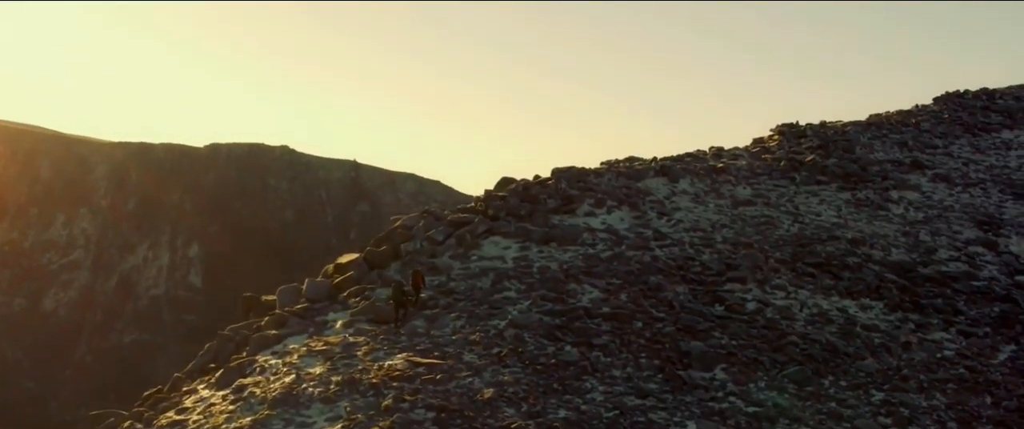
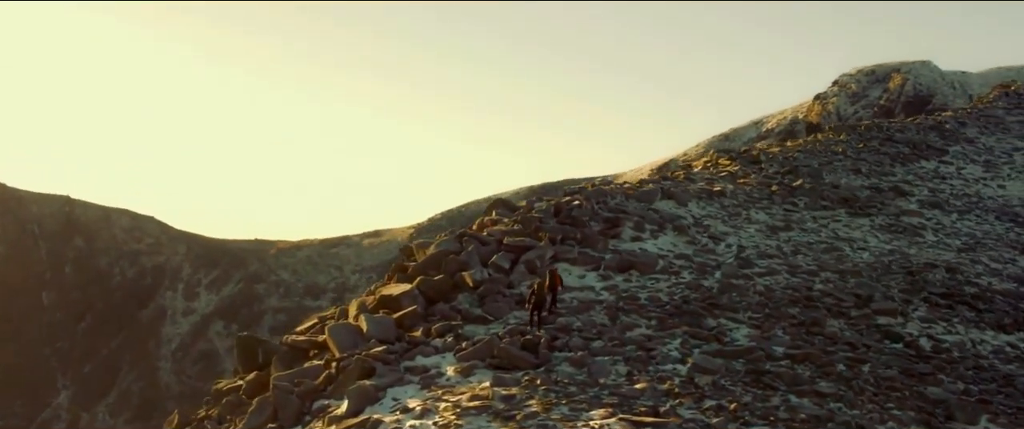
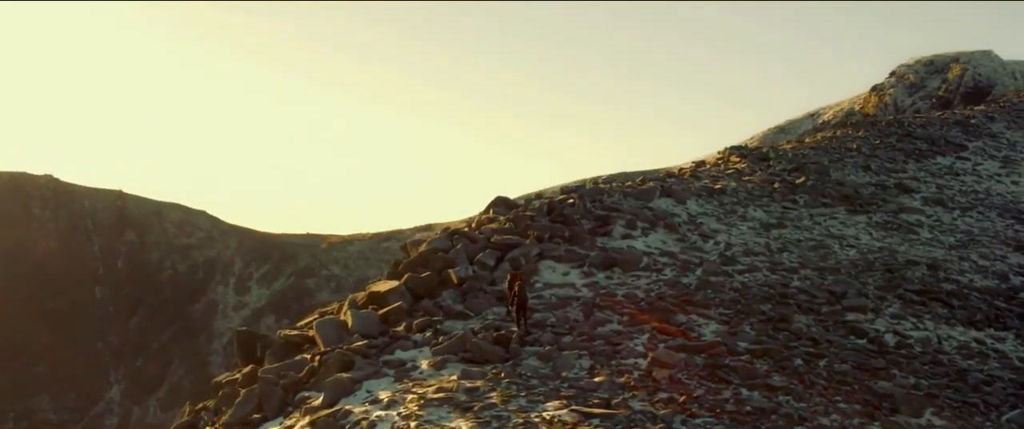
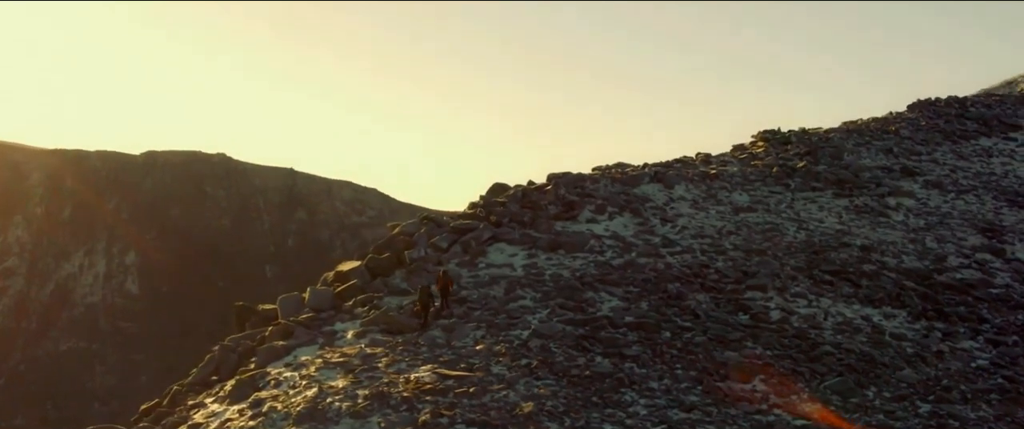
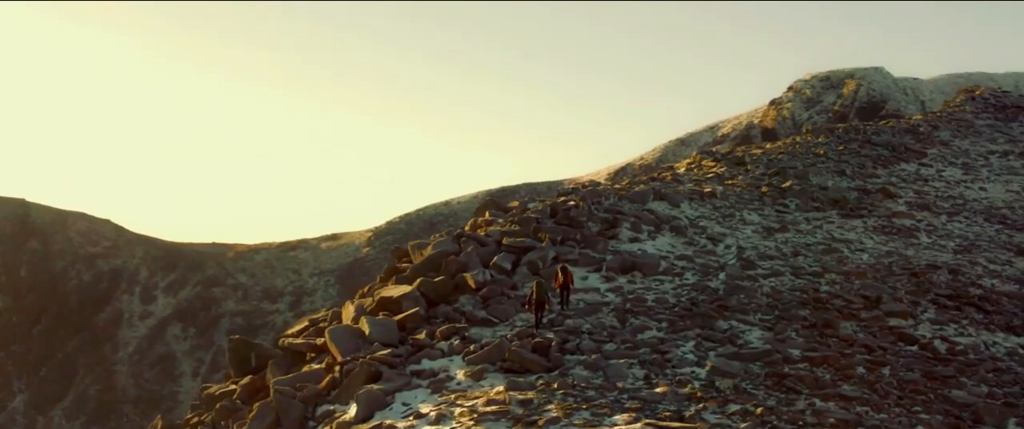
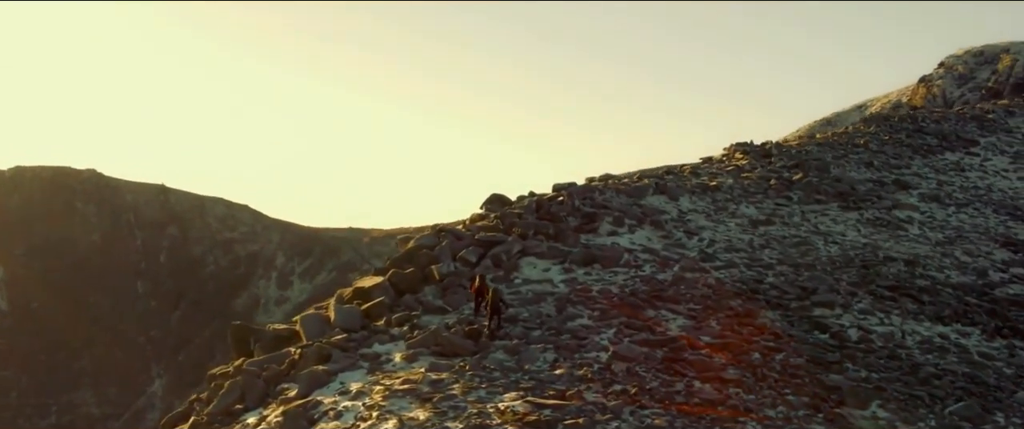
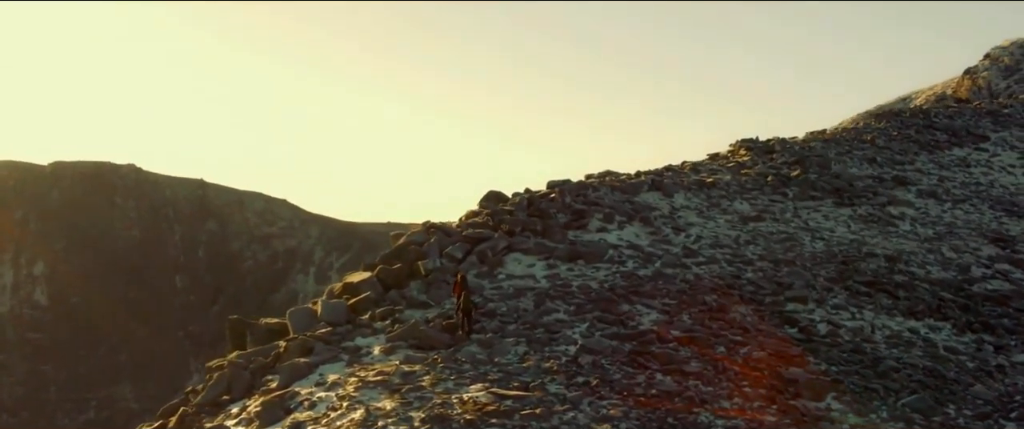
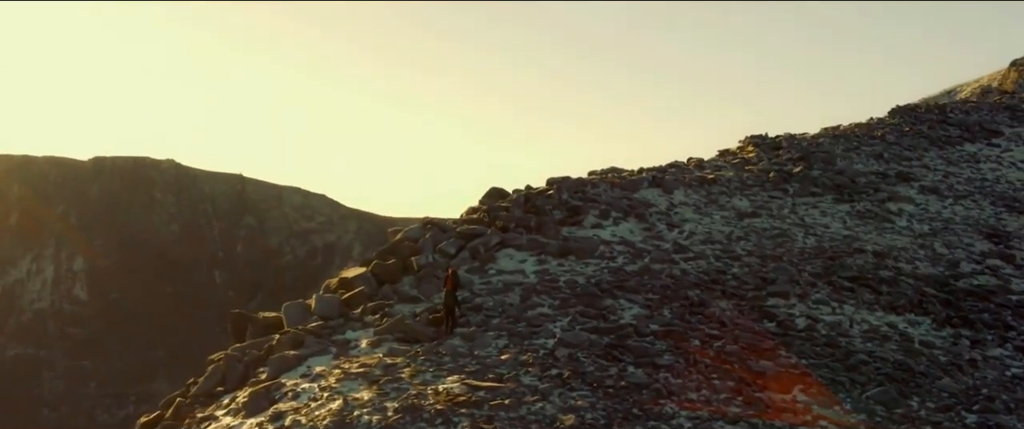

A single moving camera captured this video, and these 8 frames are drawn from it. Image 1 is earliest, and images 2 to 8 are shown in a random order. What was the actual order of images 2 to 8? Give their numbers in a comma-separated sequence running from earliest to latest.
4, 8, 7, 6, 3, 2, 5
